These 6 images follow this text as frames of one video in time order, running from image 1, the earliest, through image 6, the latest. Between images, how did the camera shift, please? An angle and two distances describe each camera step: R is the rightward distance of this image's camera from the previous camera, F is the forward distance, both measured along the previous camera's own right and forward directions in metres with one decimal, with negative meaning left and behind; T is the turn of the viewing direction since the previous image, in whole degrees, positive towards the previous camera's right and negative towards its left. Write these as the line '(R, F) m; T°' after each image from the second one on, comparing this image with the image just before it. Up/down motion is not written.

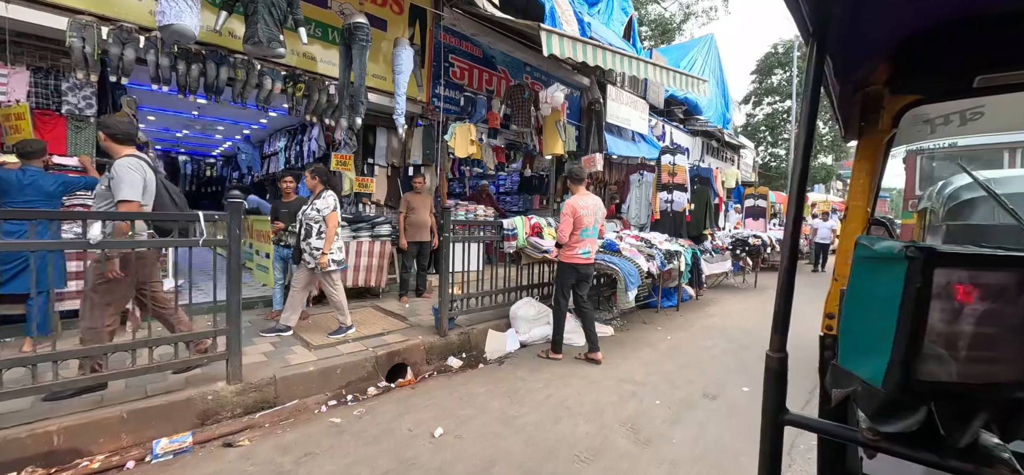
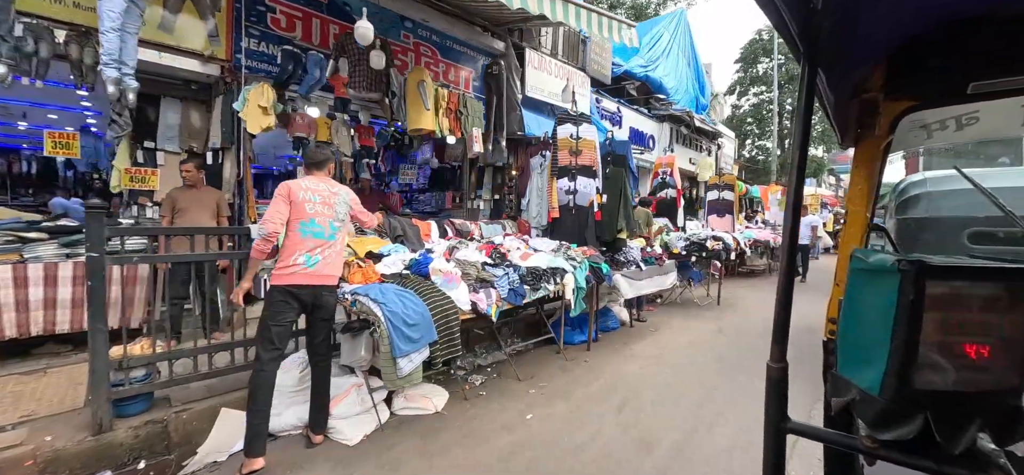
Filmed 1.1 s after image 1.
(+1.9, +2.2) m; 0°
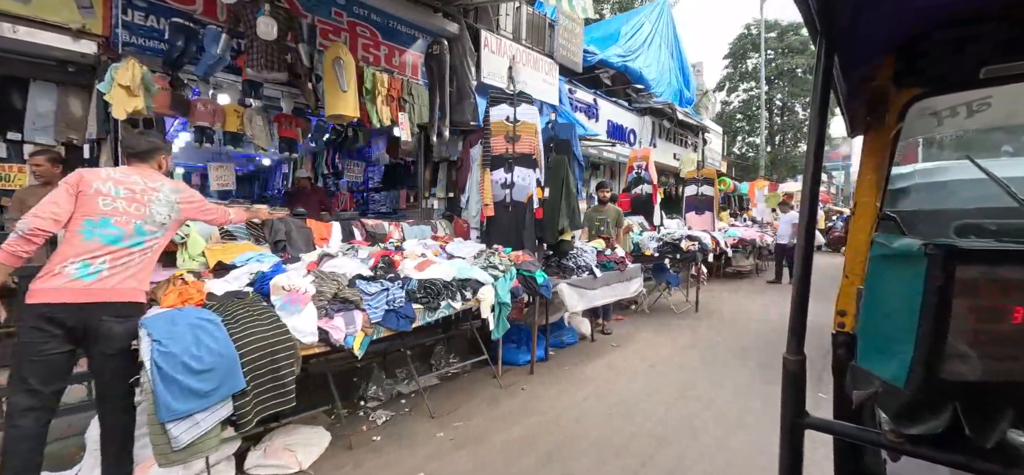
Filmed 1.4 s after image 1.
(+0.6, +0.8) m; 0°
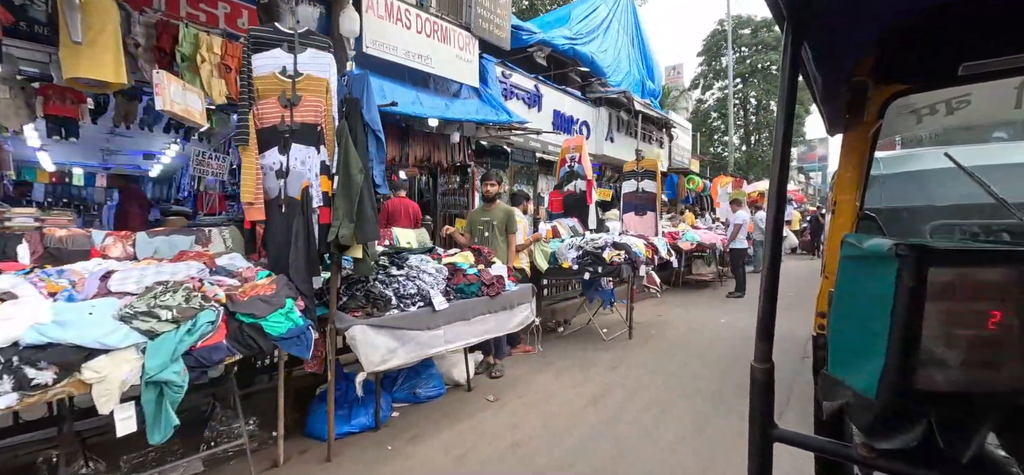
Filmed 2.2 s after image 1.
(+1.2, +1.4) m; +1°
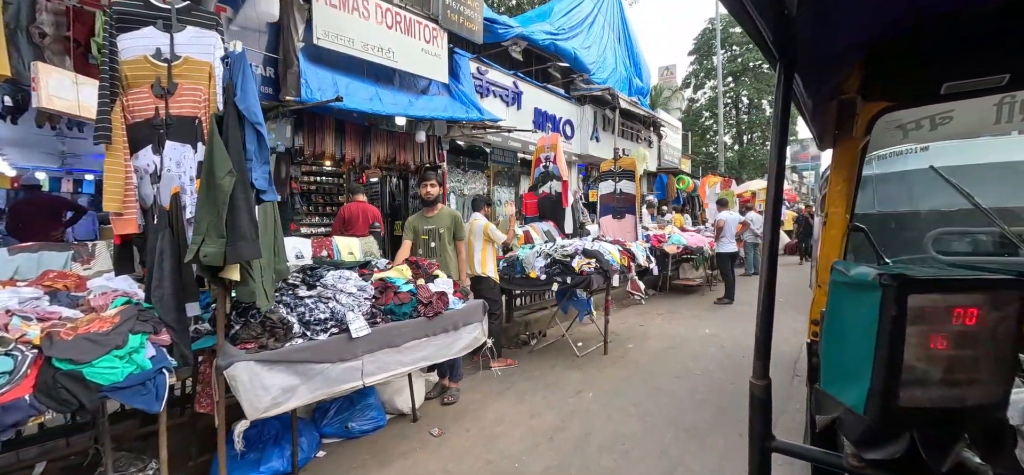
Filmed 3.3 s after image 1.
(+0.4, +0.4) m; 0°
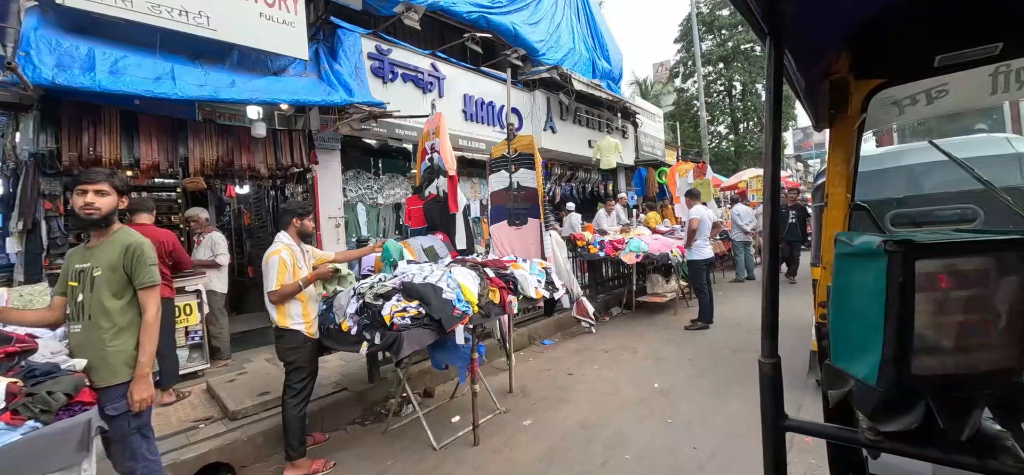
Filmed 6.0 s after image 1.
(+1.3, +1.7) m; -1°
